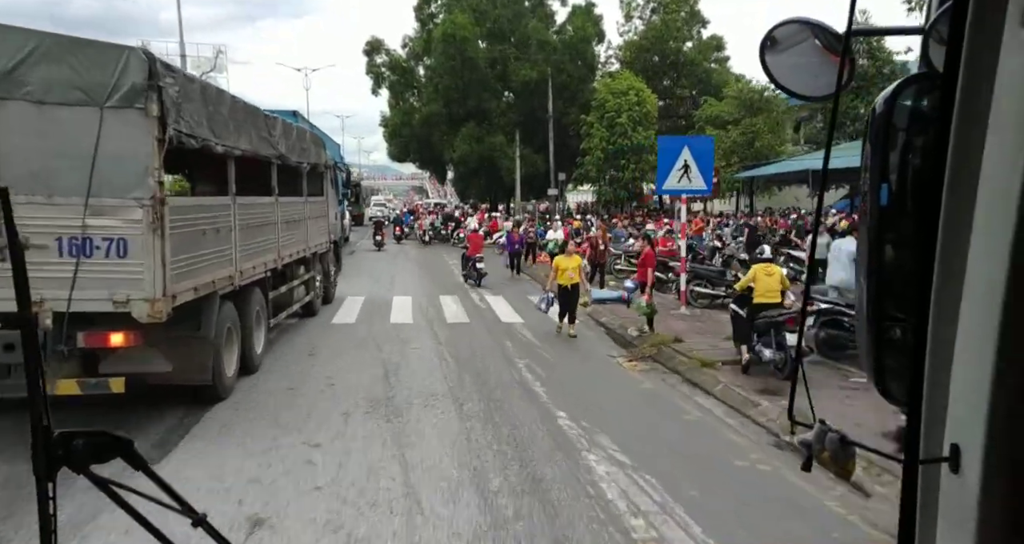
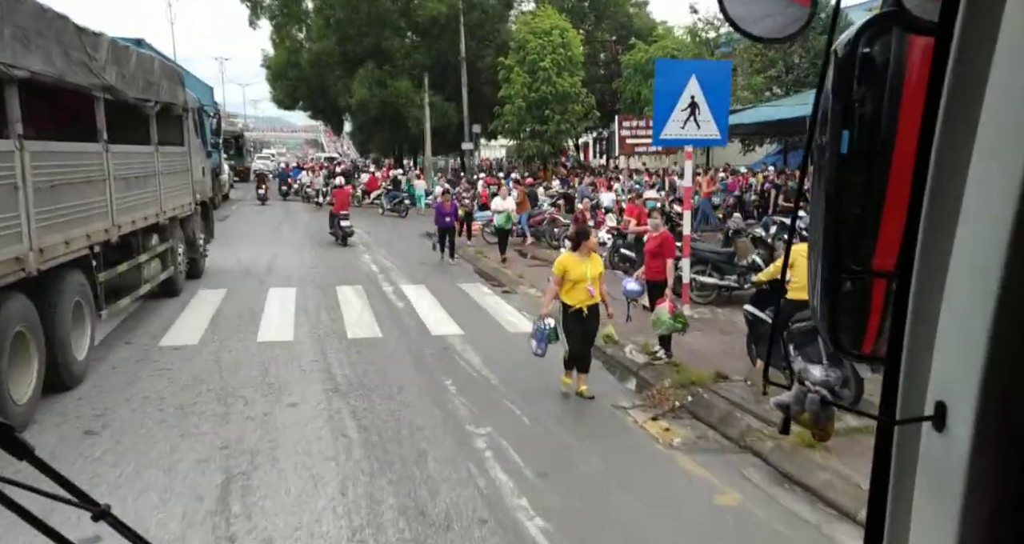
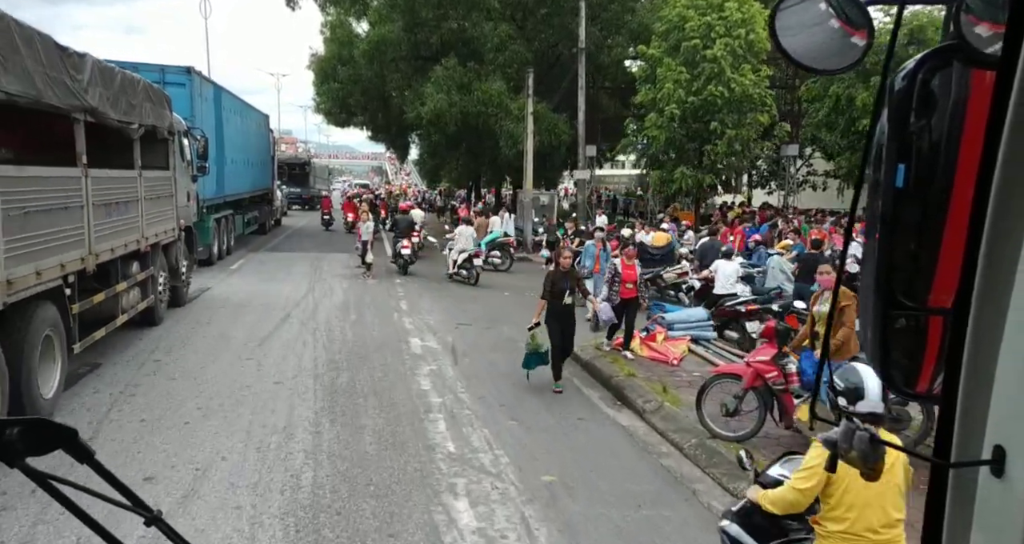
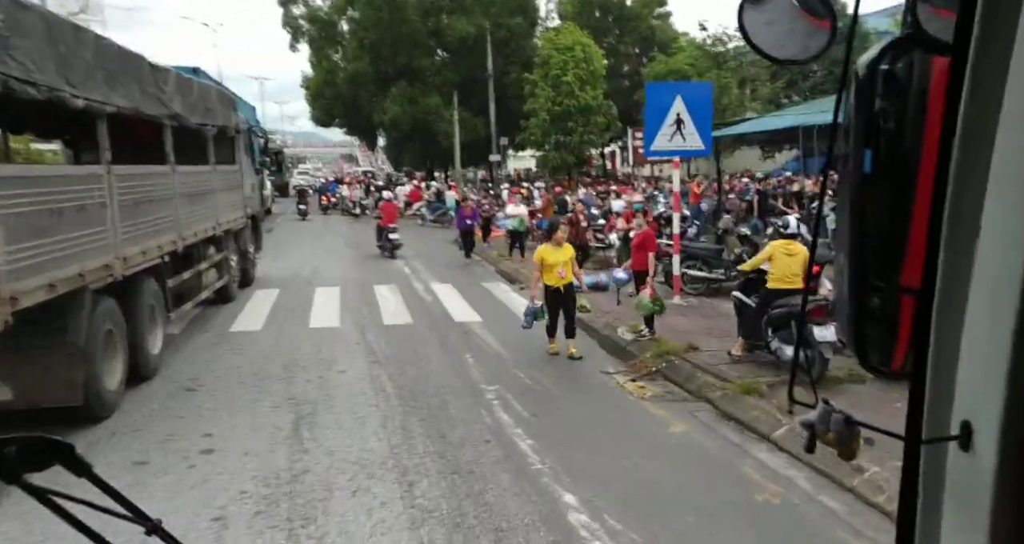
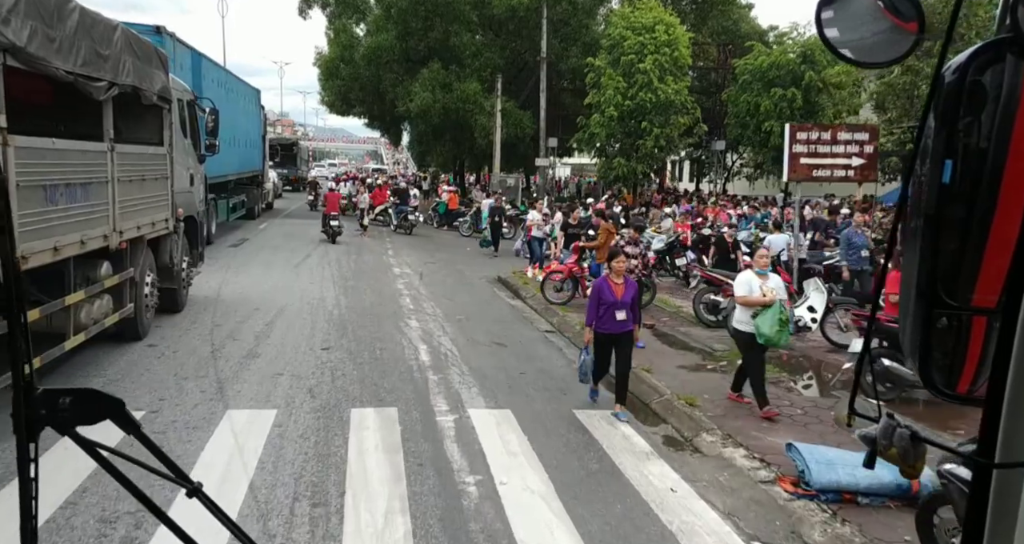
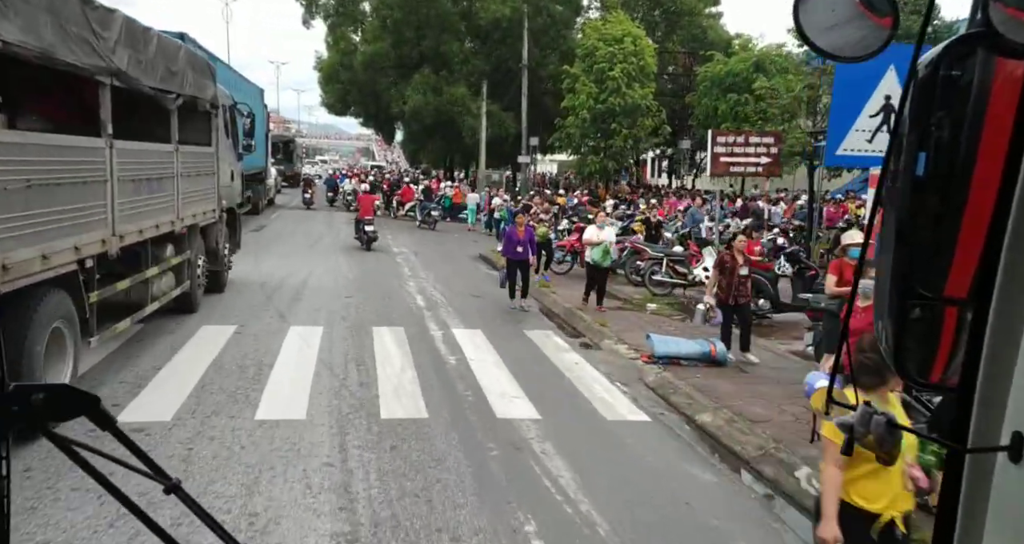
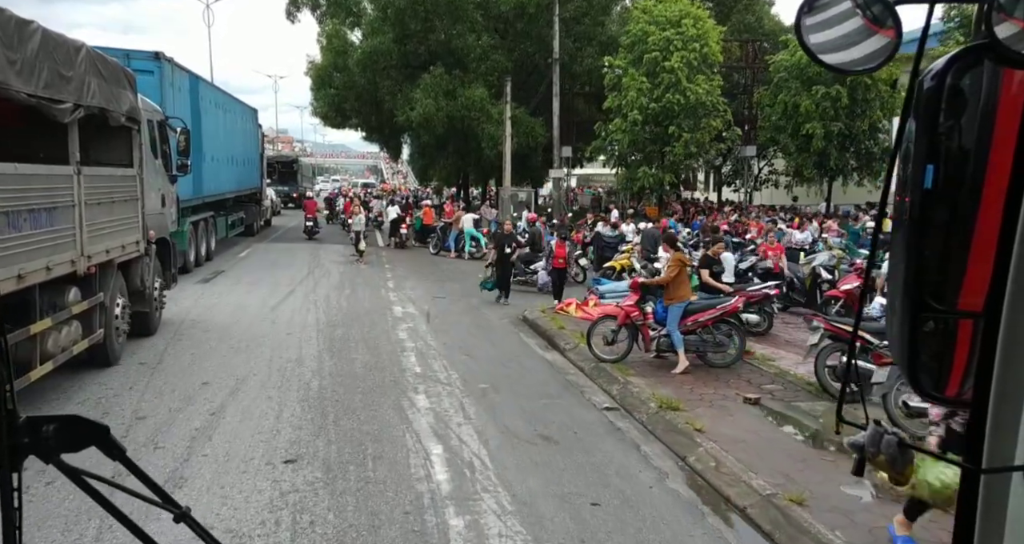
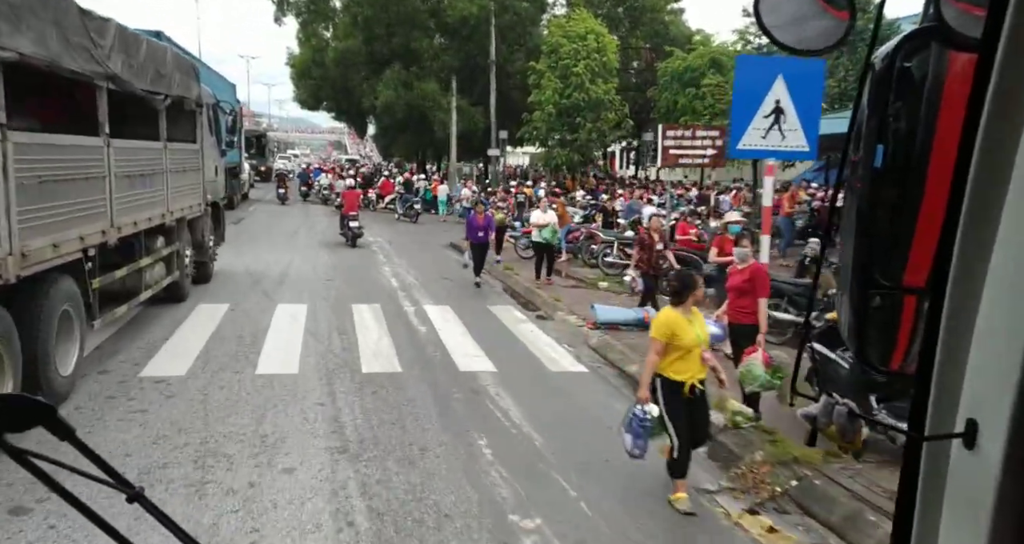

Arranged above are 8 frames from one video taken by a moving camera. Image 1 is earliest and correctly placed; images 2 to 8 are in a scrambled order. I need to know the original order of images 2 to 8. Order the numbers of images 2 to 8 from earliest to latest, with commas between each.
4, 2, 8, 6, 5, 7, 3
